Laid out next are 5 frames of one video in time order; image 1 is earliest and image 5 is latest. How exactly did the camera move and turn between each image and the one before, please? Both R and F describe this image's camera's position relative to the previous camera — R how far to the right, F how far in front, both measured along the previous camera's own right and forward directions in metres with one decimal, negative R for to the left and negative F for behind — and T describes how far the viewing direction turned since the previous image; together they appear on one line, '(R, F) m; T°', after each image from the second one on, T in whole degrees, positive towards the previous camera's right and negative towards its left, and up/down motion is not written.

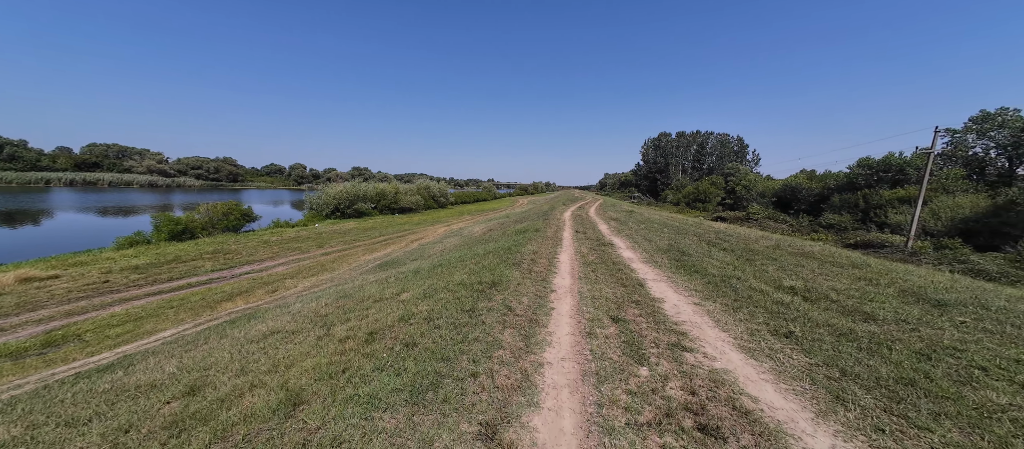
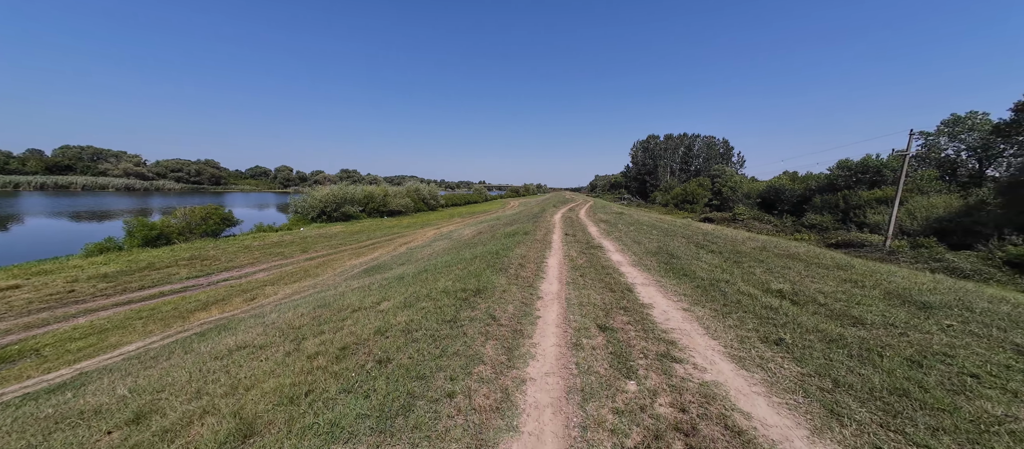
(+0.1, +0.2) m; +2°
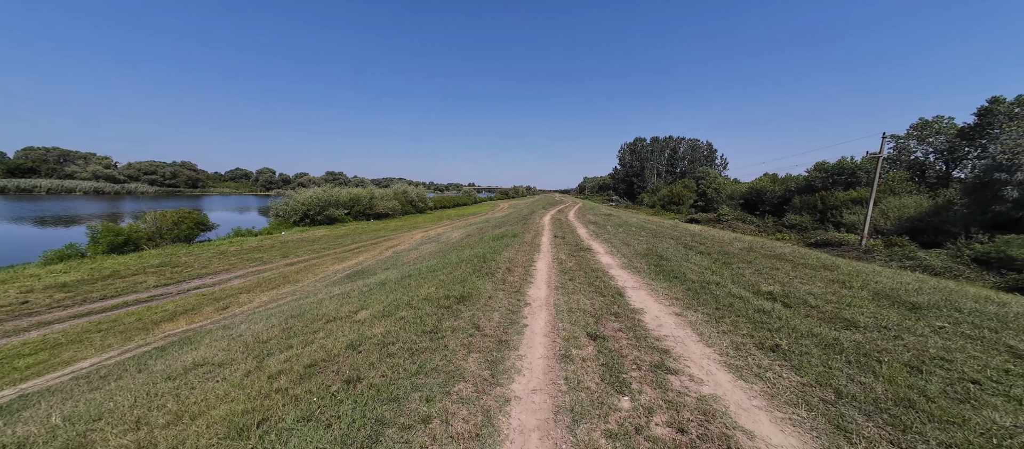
(+0.1, +0.3) m; +2°
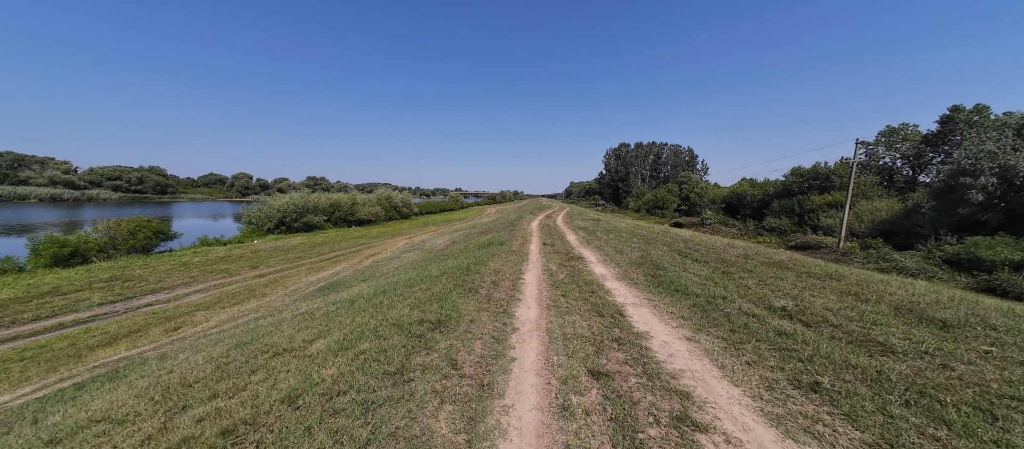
(0.0, +0.9) m; +3°
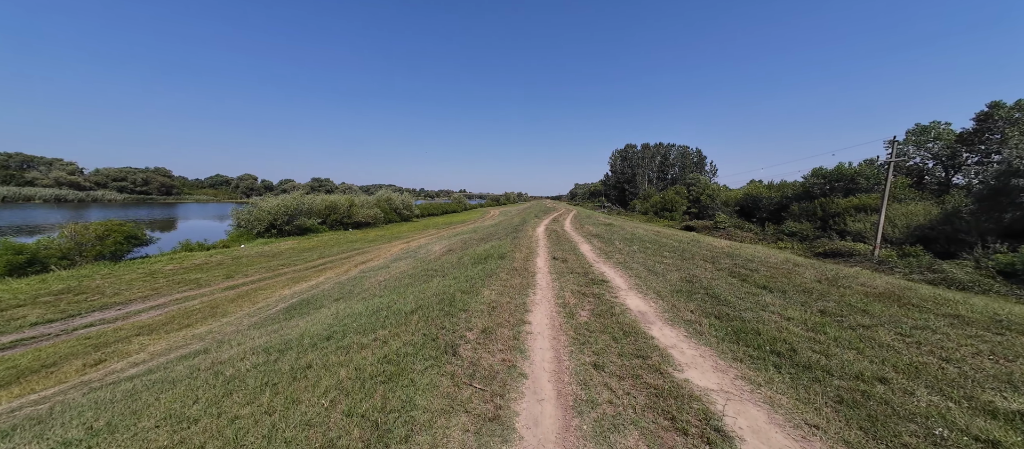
(+0.1, +2.8) m; -1°
